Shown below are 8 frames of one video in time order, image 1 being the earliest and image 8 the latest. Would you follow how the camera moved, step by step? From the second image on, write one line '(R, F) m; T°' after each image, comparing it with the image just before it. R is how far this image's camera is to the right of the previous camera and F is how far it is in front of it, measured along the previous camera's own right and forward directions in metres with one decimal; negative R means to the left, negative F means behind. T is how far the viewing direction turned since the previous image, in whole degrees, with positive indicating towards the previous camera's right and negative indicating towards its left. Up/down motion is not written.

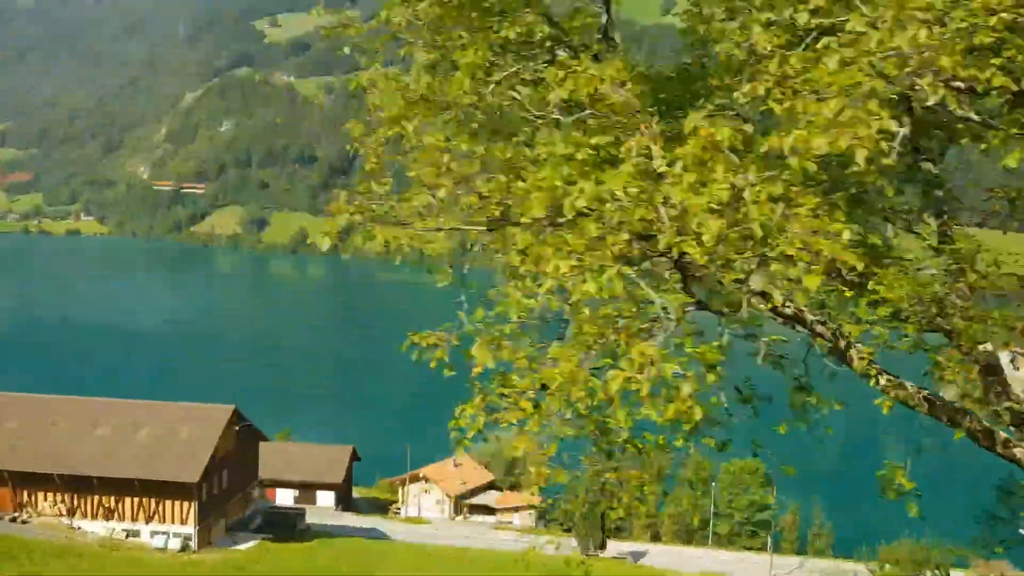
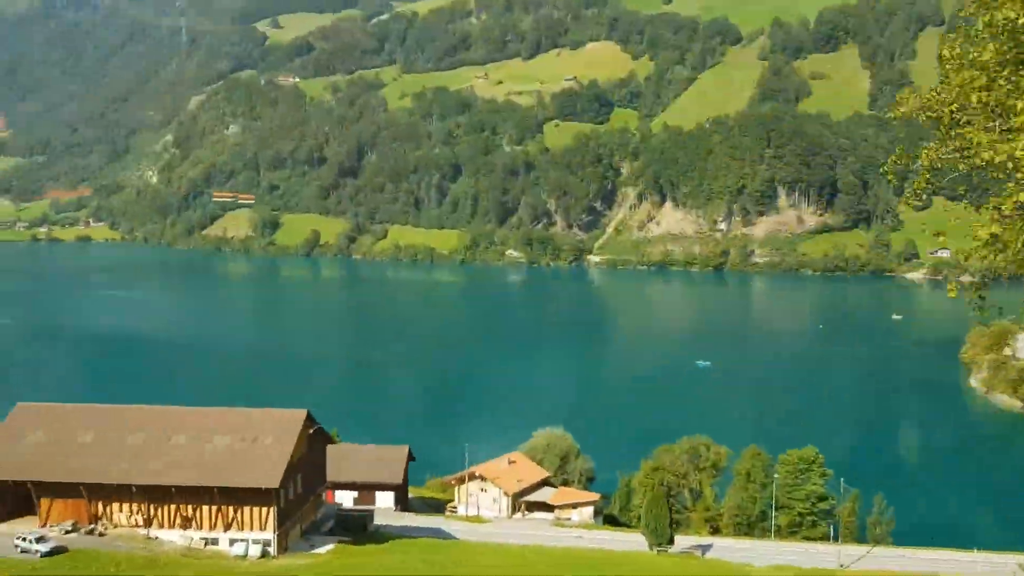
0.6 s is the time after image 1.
(-1.5, +0.1) m; 0°
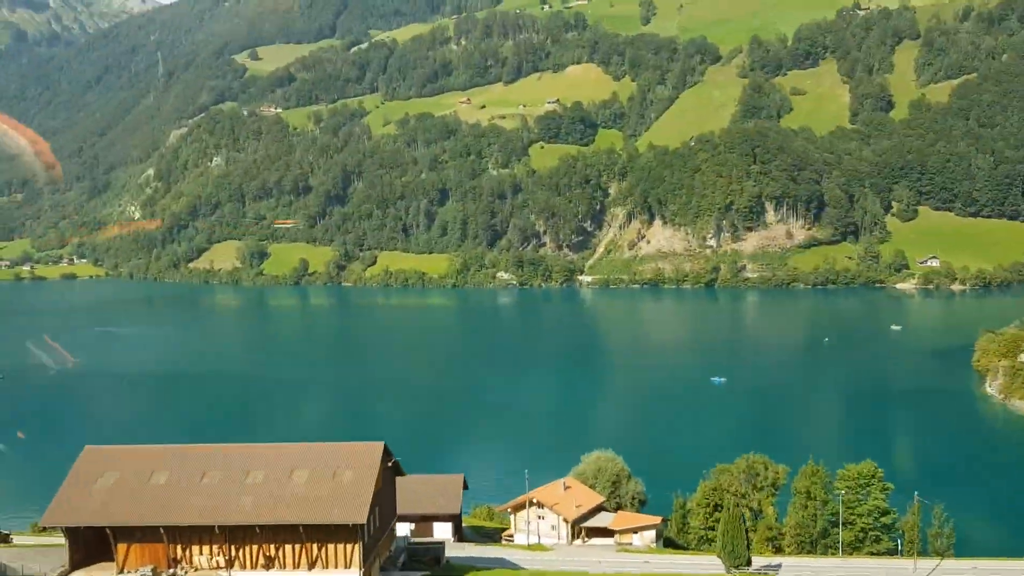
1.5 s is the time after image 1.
(-2.3, +0.3) m; +1°
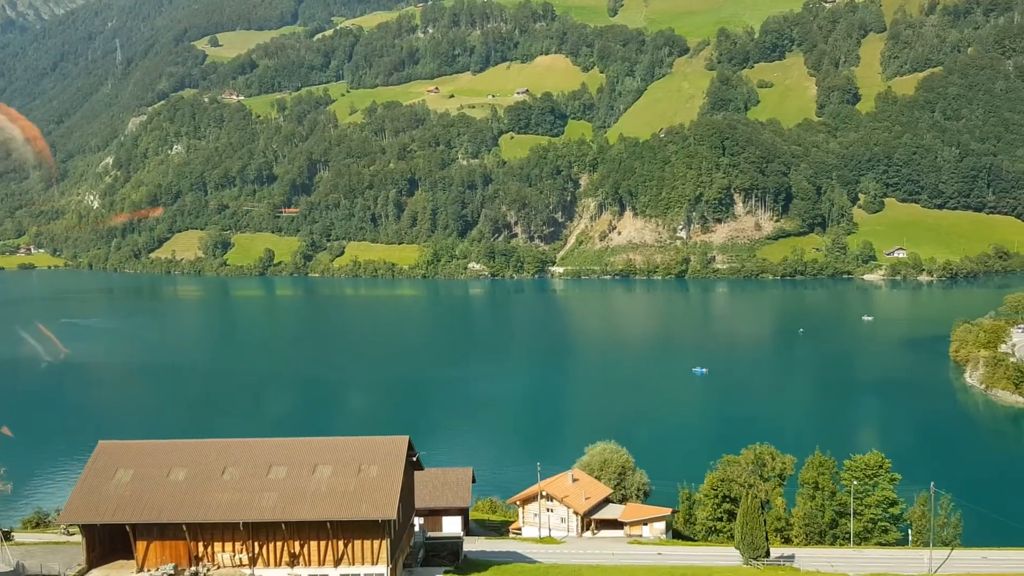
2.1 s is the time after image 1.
(-1.5, +0.4) m; +2°
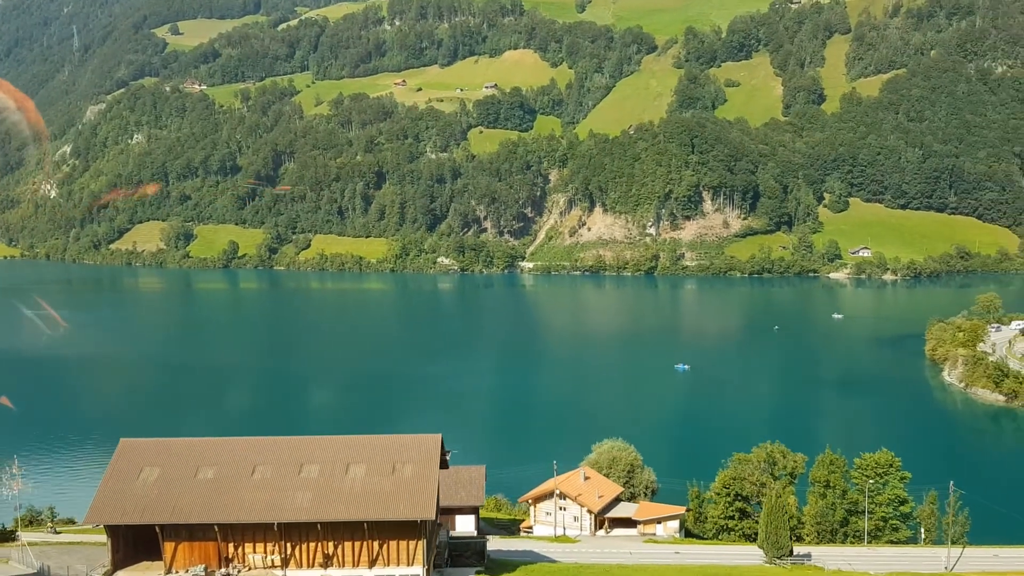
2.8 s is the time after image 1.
(-1.7, +0.4) m; +2°
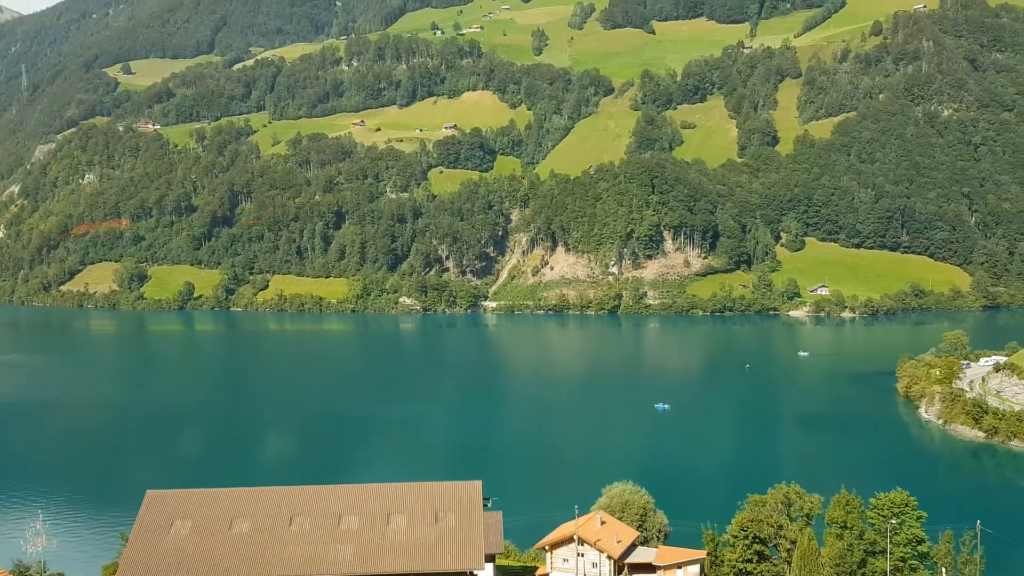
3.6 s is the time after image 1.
(-2.0, +0.4) m; +3°
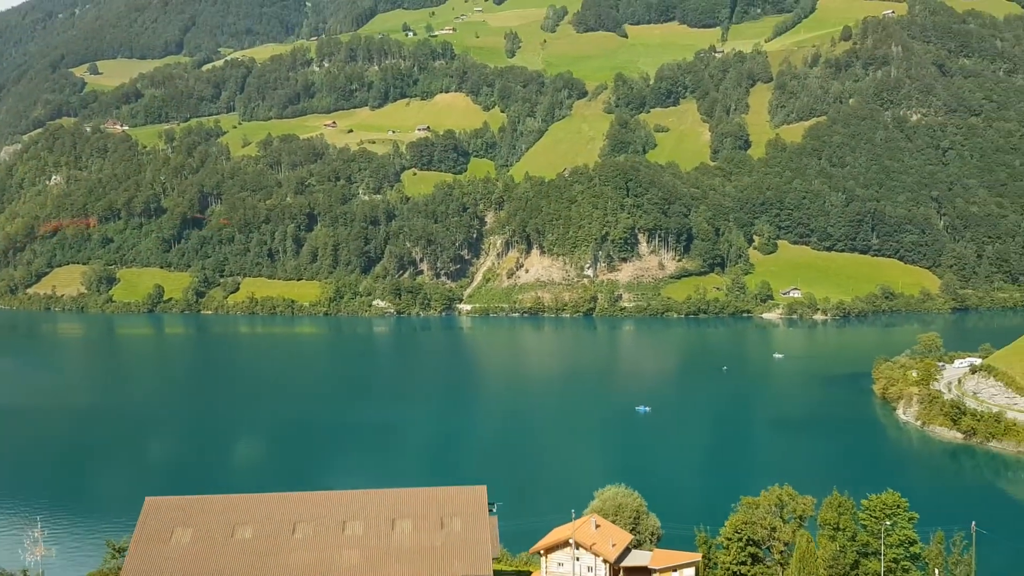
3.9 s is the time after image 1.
(-0.7, +0.3) m; +2°
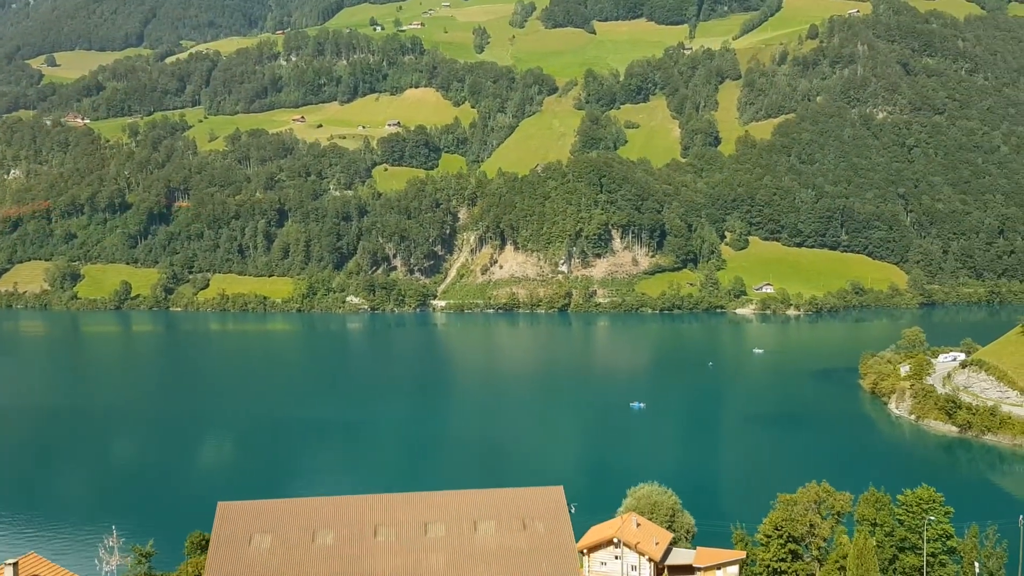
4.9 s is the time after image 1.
(-2.5, +0.3) m; +2°
